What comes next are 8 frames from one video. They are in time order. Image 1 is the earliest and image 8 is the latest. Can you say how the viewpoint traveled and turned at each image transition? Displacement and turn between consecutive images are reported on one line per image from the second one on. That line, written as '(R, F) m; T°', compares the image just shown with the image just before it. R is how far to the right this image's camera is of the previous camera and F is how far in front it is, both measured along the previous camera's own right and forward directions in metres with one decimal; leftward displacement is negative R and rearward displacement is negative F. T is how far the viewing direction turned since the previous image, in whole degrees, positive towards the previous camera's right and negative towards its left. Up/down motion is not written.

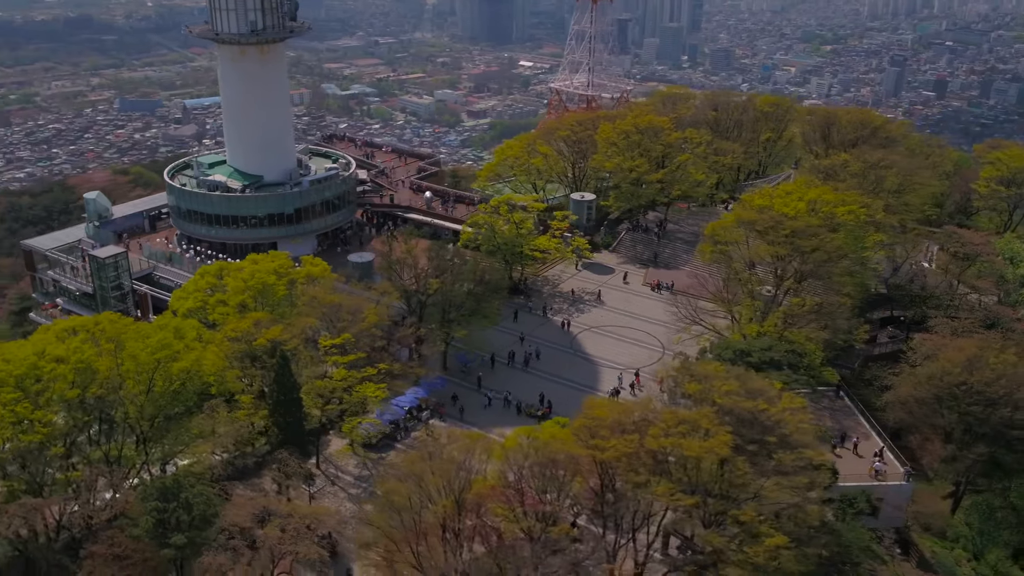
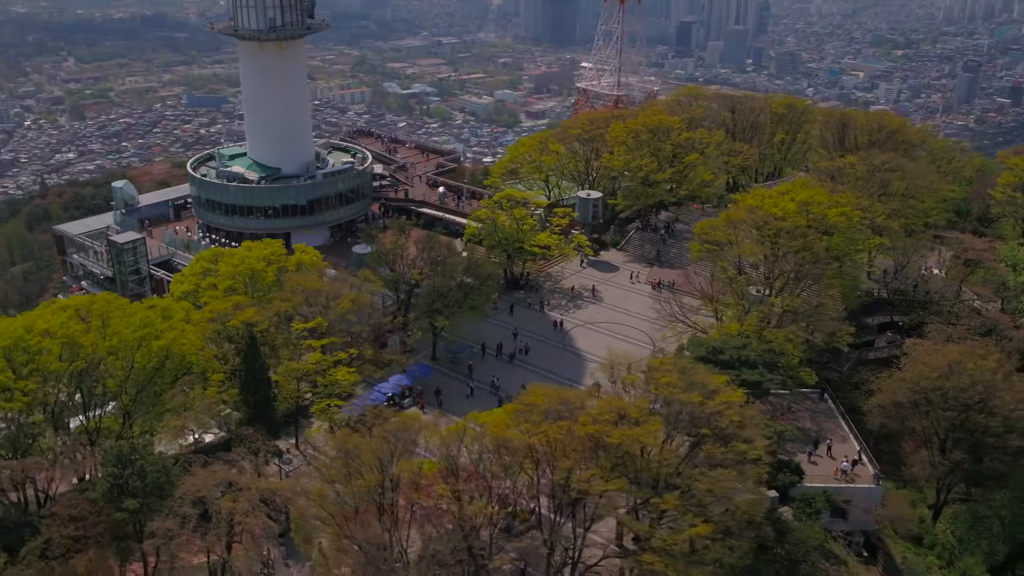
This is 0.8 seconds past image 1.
(+3.2, -0.6) m; -4°
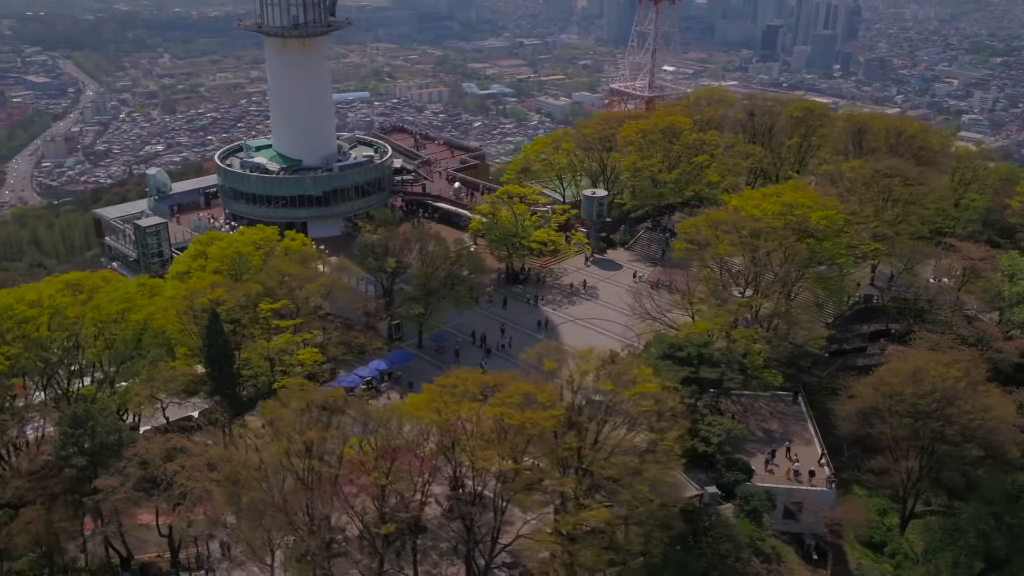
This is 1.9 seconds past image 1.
(+4.3, -0.8) m; -5°
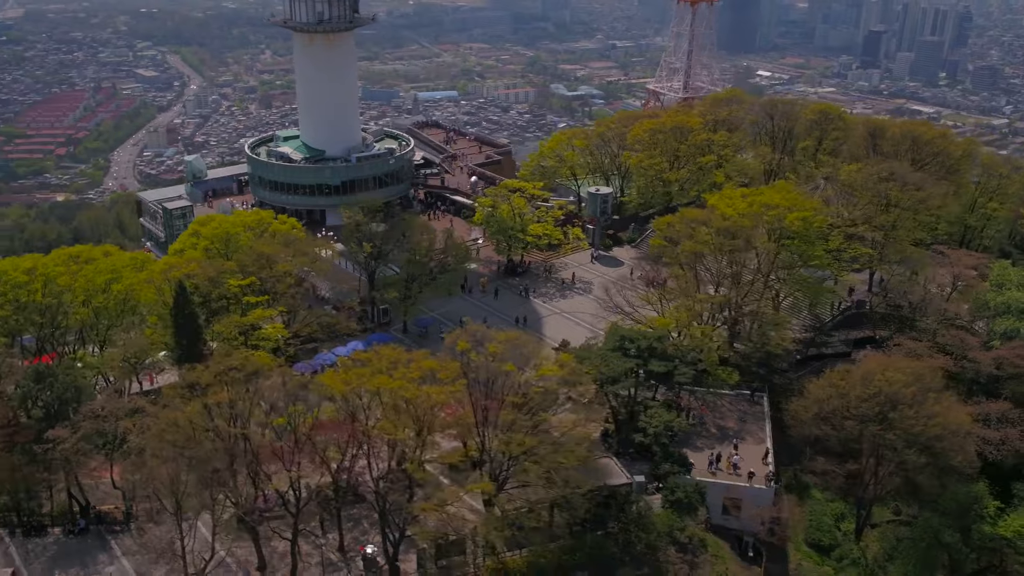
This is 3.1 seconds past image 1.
(+5.1, -0.8) m; -6°
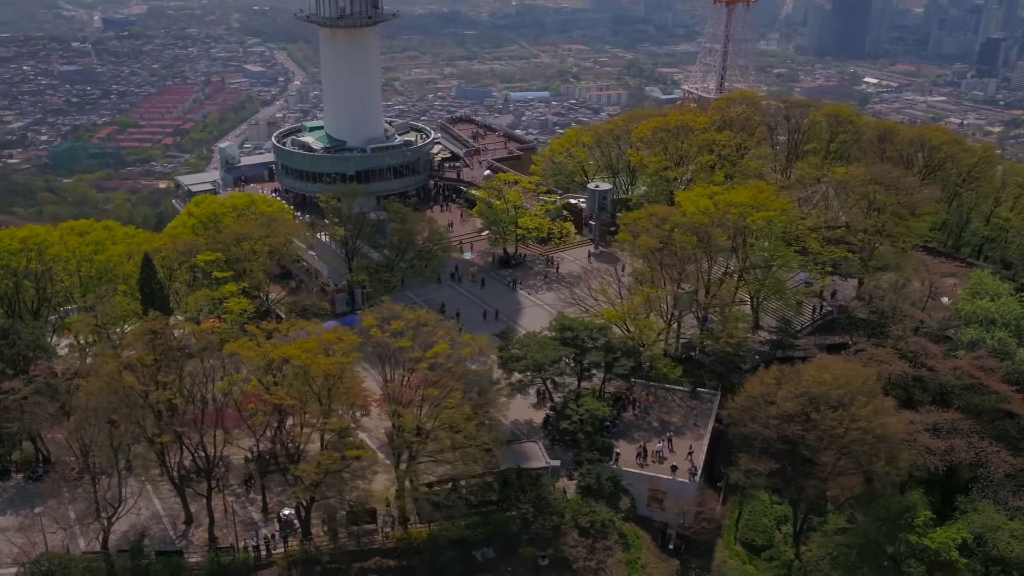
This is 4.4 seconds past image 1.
(+5.9, -0.7) m; -6°
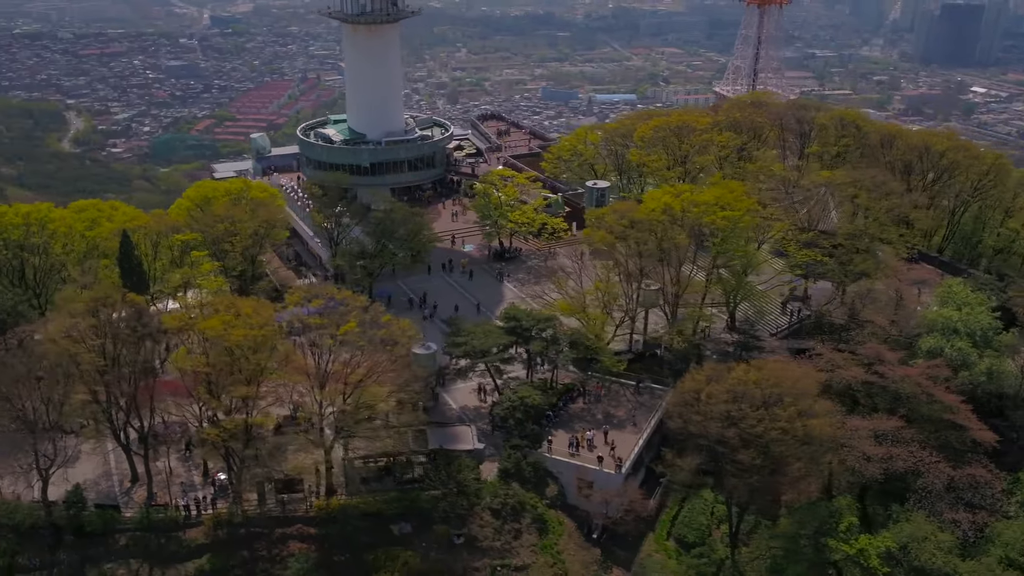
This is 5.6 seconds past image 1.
(+5.6, -0.6) m; -6°
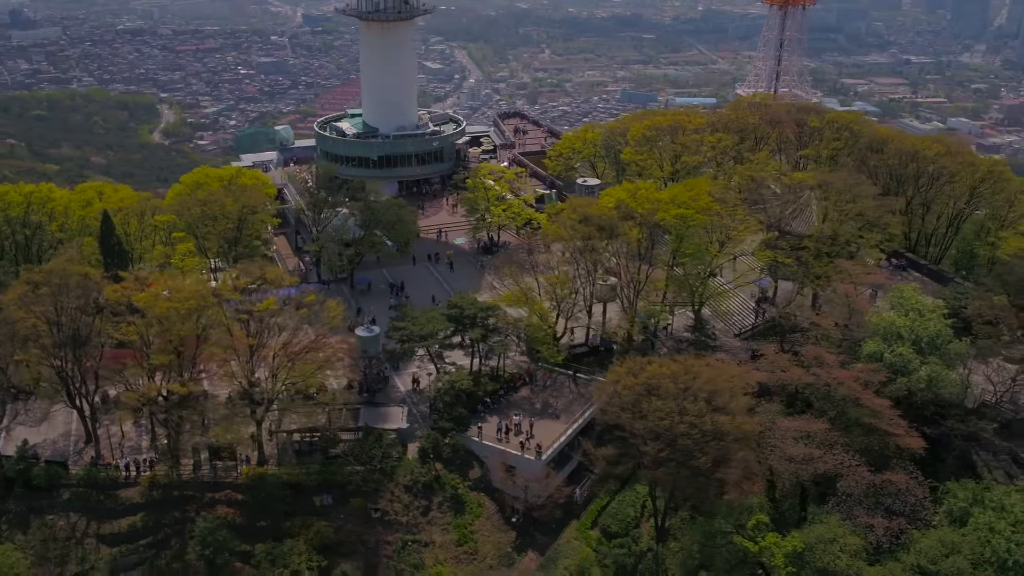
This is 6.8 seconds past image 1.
(+5.7, -0.8) m; -5°
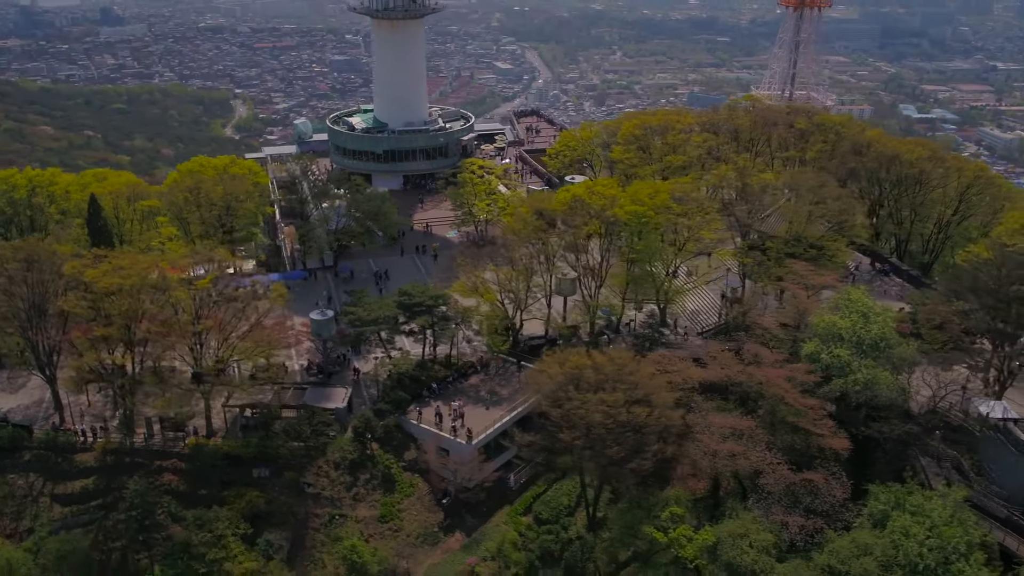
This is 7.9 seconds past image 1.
(+5.1, -0.8) m; -4°
